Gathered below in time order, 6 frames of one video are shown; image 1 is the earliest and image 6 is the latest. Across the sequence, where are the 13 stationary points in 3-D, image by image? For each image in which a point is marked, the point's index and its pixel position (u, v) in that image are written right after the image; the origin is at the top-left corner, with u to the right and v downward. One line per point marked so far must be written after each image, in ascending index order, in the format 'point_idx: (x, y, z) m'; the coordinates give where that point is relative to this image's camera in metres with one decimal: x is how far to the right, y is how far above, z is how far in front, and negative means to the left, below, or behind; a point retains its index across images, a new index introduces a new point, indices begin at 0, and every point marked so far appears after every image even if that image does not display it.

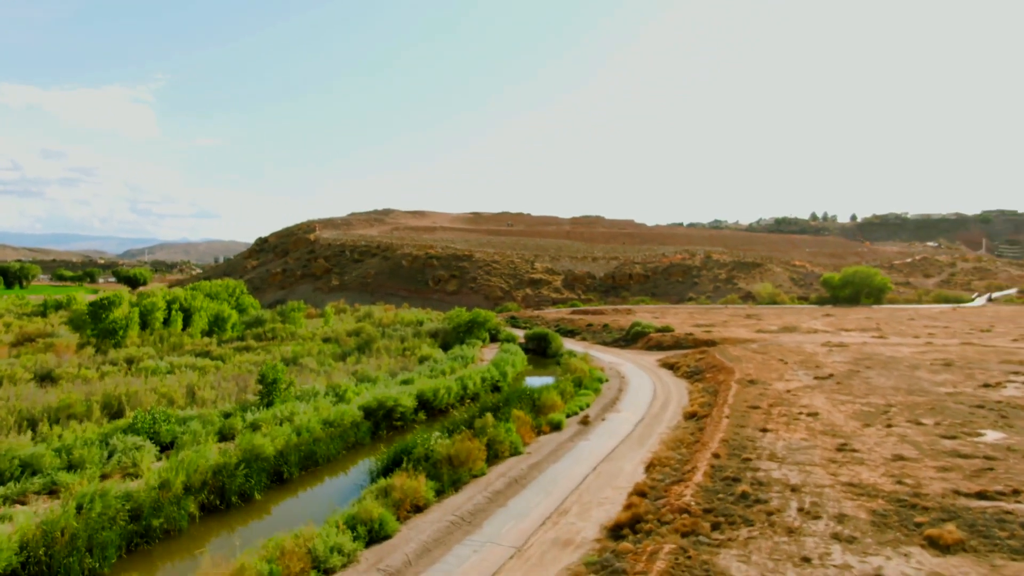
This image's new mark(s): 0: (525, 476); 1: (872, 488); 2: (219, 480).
0: (+0.2, -2.6, +10.7) m
1: (+4.3, -2.4, +9.4) m
2: (-3.7, -2.4, +9.9) m
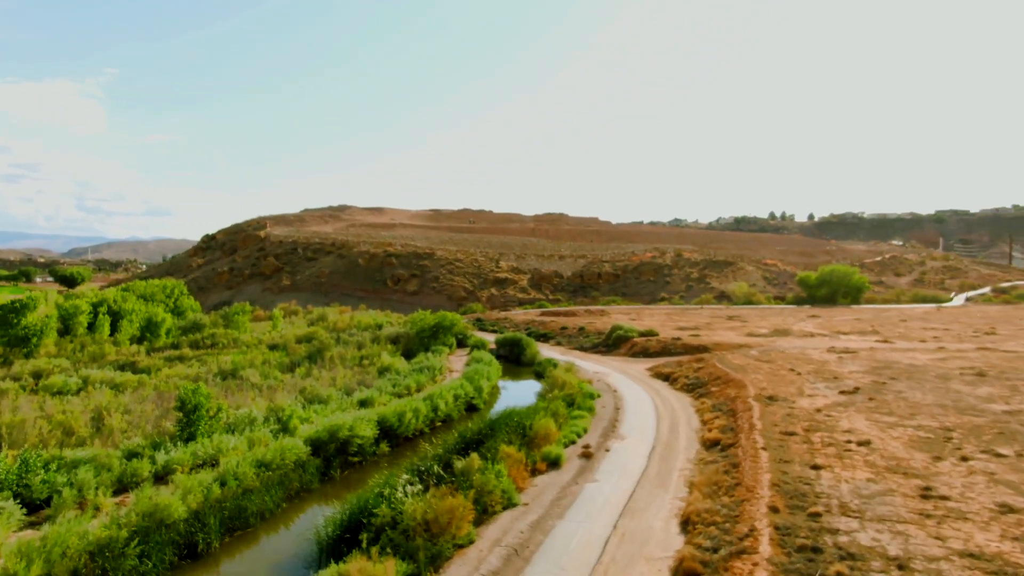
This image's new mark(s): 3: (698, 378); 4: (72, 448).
0: (+0.2, -2.6, +8.0) m
1: (+4.3, -2.4, +7.0) m
2: (-3.7, -2.5, +7.0) m
3: (+4.3, -2.1, +18.2) m
4: (-6.1, -2.2, +10.9) m
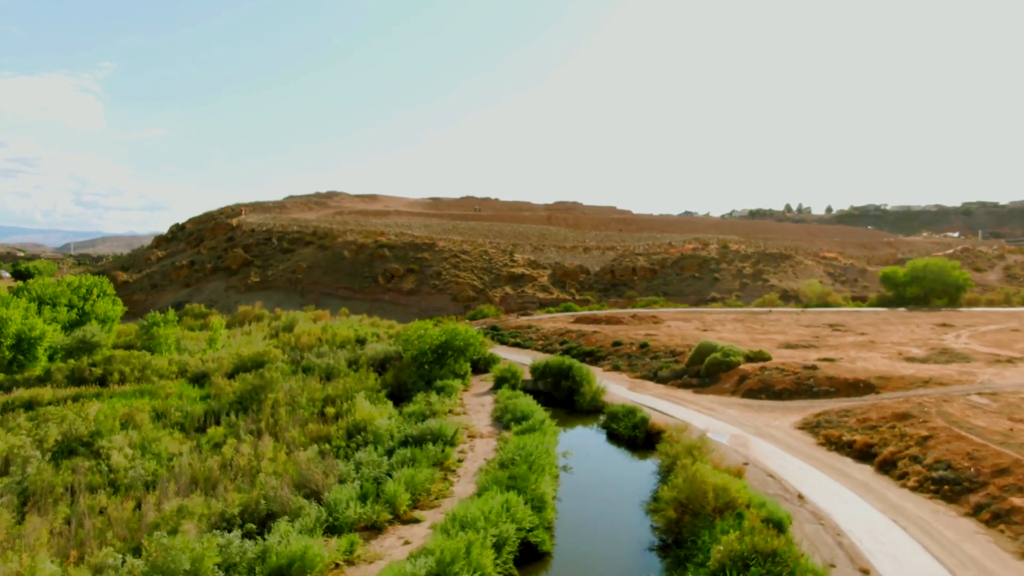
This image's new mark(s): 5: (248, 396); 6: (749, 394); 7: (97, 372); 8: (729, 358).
0: (+1.1, -2.7, -0.5) m
1: (+5.3, -2.6, -1.6) m
2: (-2.7, -2.6, -1.5) m
3: (+5.3, -2.1, +9.6) m
4: (-5.1, -2.3, +2.3) m
5: (-4.8, -1.9, +14.3) m
6: (+4.7, -2.1, +15.5) m
7: (-8.8, -1.8, +16.8) m
8: (+4.8, -1.5, +17.3) m
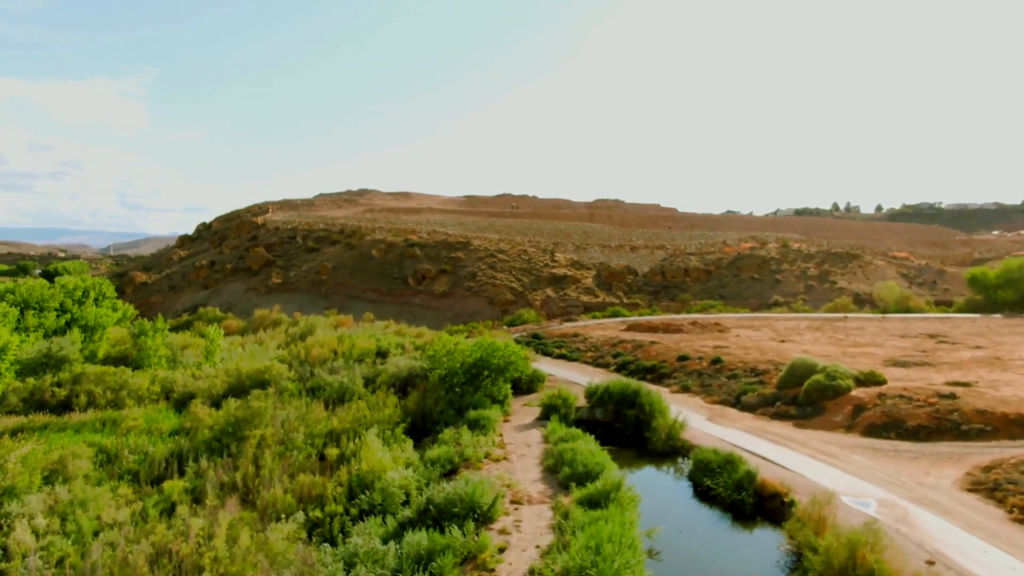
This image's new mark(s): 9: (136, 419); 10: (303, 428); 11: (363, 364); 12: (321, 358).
0: (+1.2, -2.8, -3.9) m
1: (+5.4, -2.6, -5.1) m
2: (-2.6, -2.7, -4.7) m
3: (+5.8, -2.2, +6.1) m
4: (-4.8, -2.4, -0.7) m
5: (-4.0, -2.0, +11.2) m
6: (+5.5, -2.2, +12.0) m
7: (-7.9, -1.9, +13.9) m
8: (+5.7, -1.6, +13.8) m
9: (-5.8, -2.0, +12.2) m
10: (-3.1, -2.1, +11.6) m
11: (-3.3, -1.7, +17.5) m
12: (-4.4, -1.6, +18.1) m
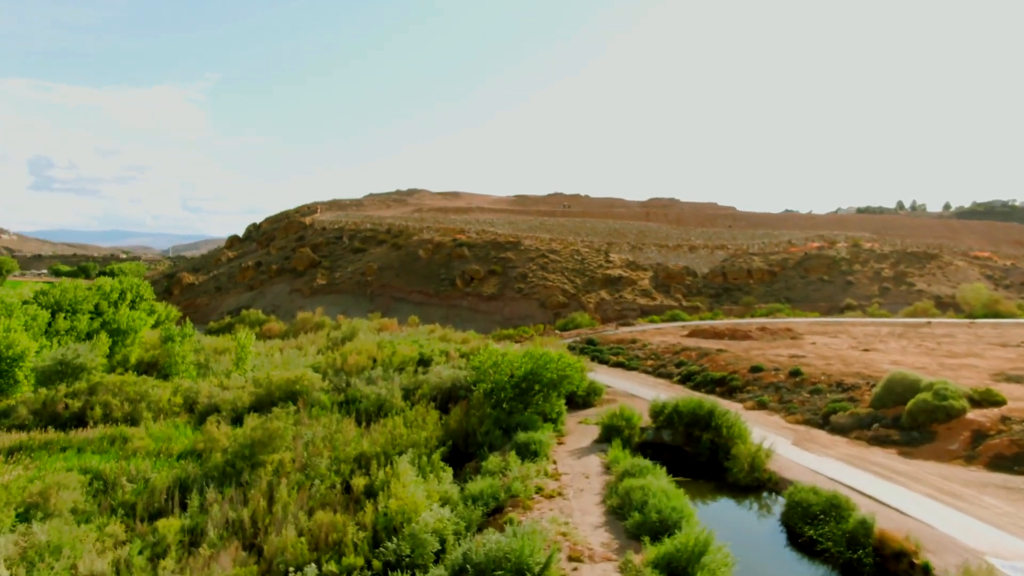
0: (+0.9, -2.8, -5.6) m
1: (+5.0, -2.7, -7.1) m
2: (-3.0, -2.7, -6.1) m
3: (+6.1, -2.3, +4.1) m
4: (-4.9, -2.4, -2.0) m
5: (-3.3, -2.1, +9.9) m
6: (+6.2, -2.2, +10.0) m
7: (-7.1, -1.9, +12.7) m
8: (+6.5, -1.7, +11.8) m
9: (-5.0, -2.0, +10.9) m
10: (-2.4, -2.1, +10.2) m
11: (-2.2, -1.7, +16.0) m
12: (-3.3, -1.7, +16.7) m
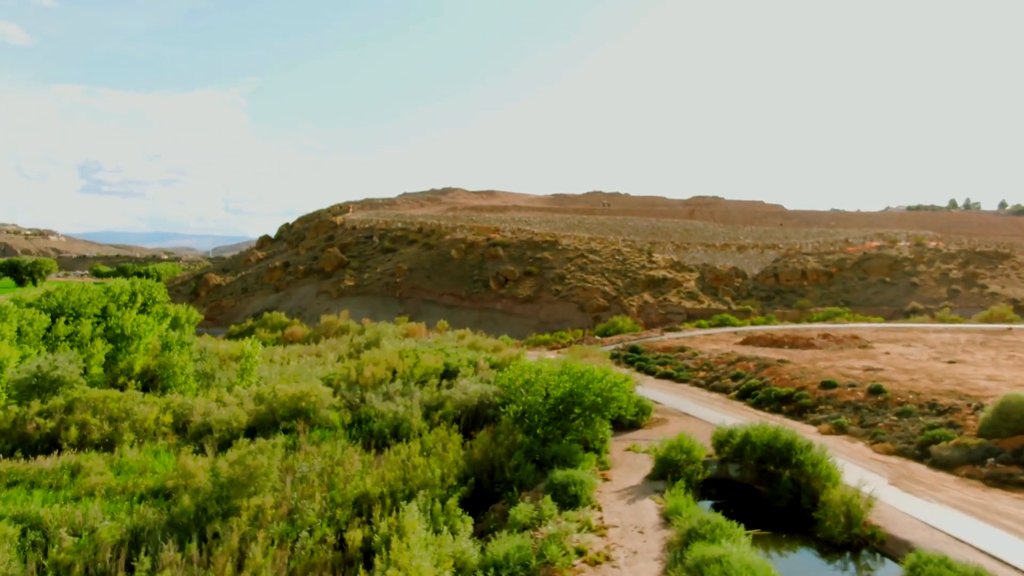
0: (+0.6, -2.9, -7.5) m
1: (+4.5, -2.7, -9.2) m
2: (-3.4, -2.7, -7.9) m
3: (+6.2, -2.3, +1.9) m
4: (-5.1, -2.4, -3.7) m
5: (-3.0, -2.1, +8.1) m
6: (+6.5, -2.3, +7.8) m
7: (-6.6, -2.0, +11.1) m
8: (+6.9, -1.8, +9.6) m
9: (-4.6, -2.1, +9.2) m
10: (-2.0, -2.2, +8.4) m
11: (-1.6, -1.8, +14.2) m
12: (-2.6, -1.7, +14.9) m
